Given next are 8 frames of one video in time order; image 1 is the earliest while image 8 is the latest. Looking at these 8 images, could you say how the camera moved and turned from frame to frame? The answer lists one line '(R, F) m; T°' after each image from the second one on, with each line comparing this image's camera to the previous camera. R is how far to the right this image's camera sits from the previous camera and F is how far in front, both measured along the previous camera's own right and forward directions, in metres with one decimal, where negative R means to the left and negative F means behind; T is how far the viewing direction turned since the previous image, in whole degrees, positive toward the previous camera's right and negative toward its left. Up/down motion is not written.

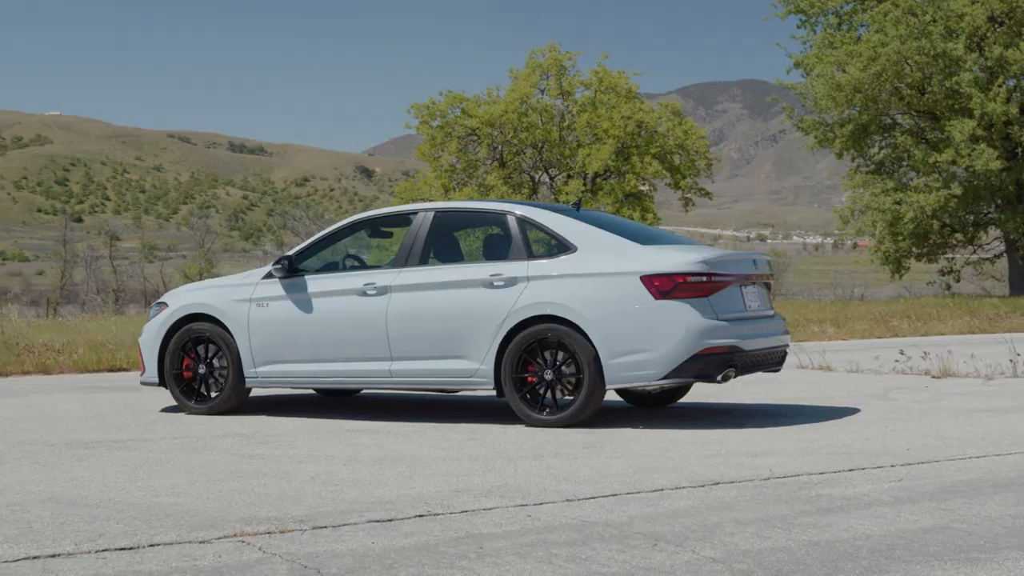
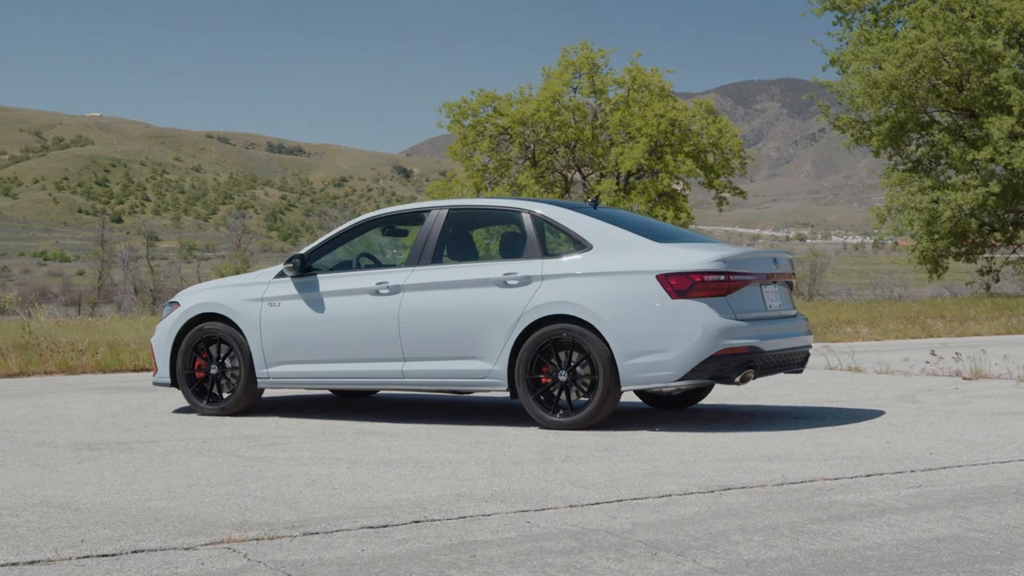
(+0.2, +0.2) m; -2°
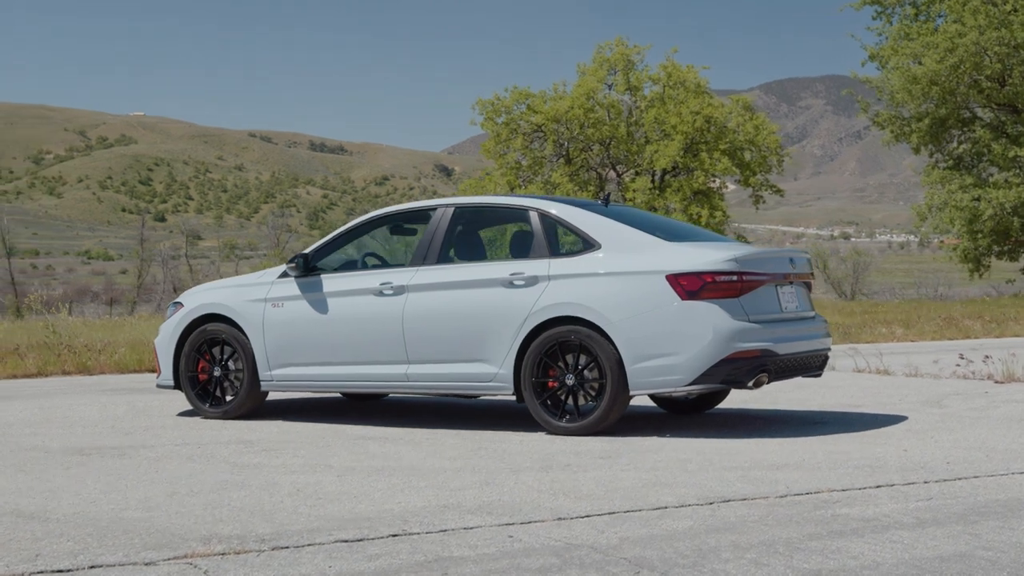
(+0.2, +0.2) m; -2°
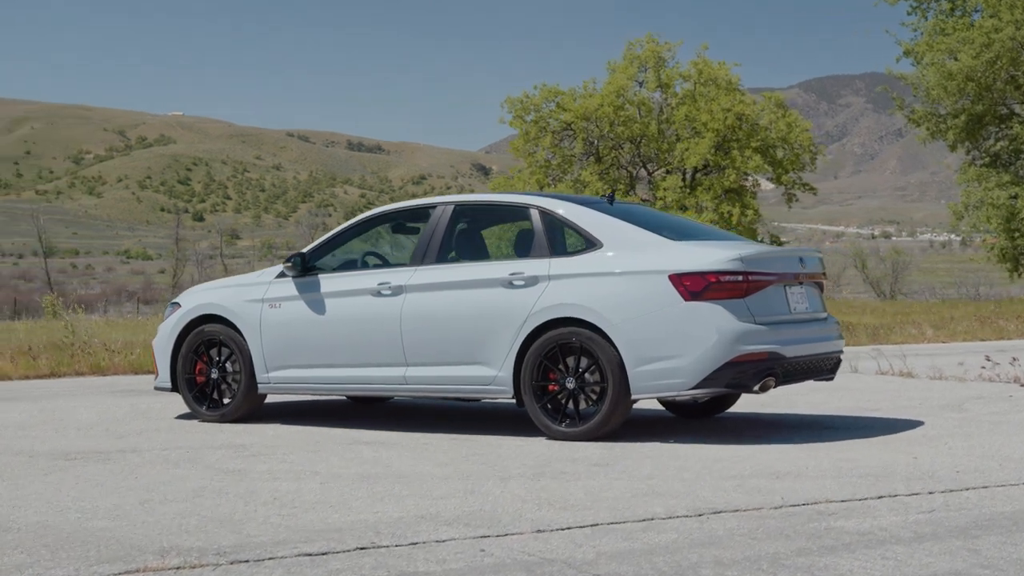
(+0.3, +0.2) m; -2°
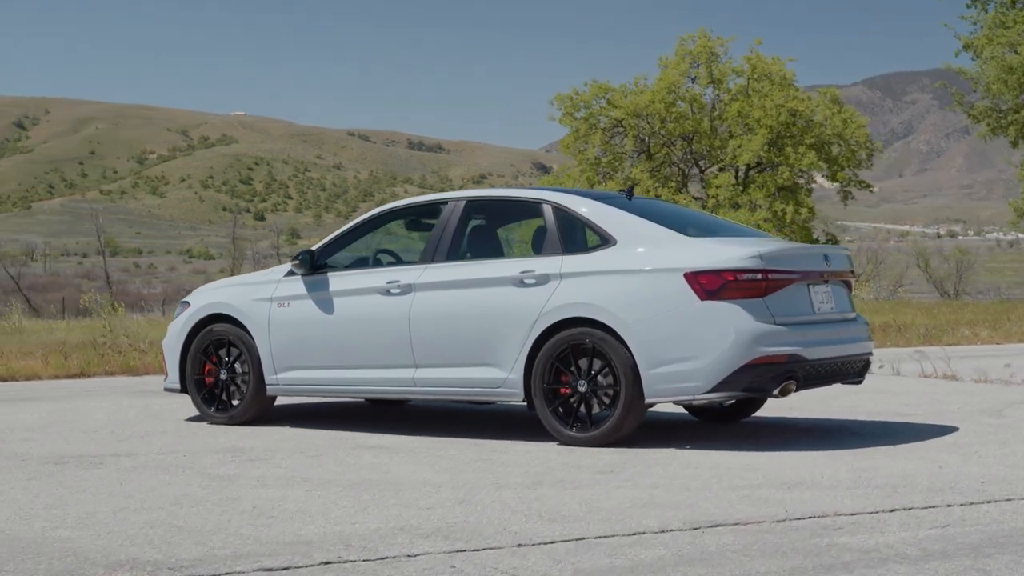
(+0.3, +0.3) m; -3°
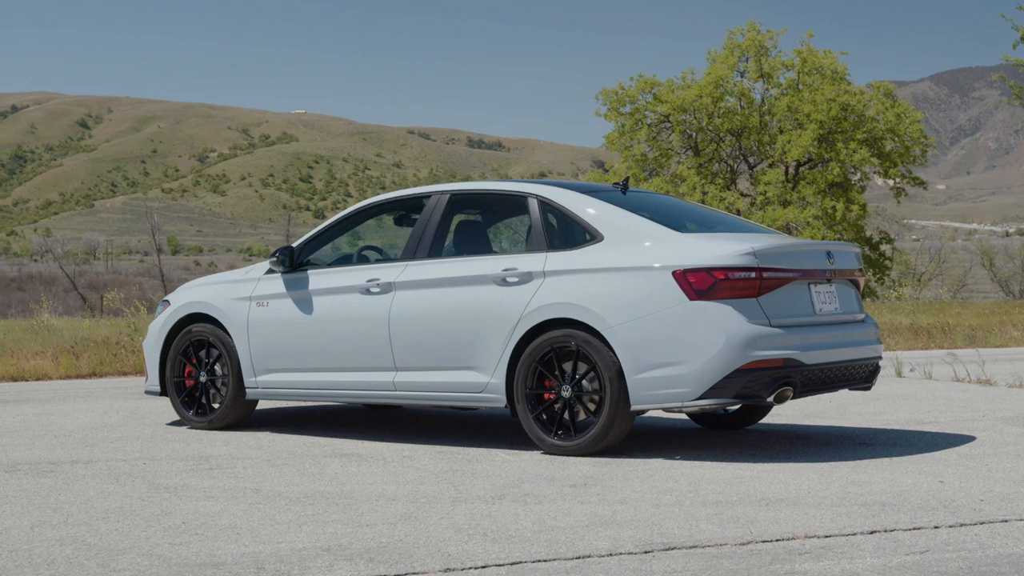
(+0.5, +0.4) m; -3°
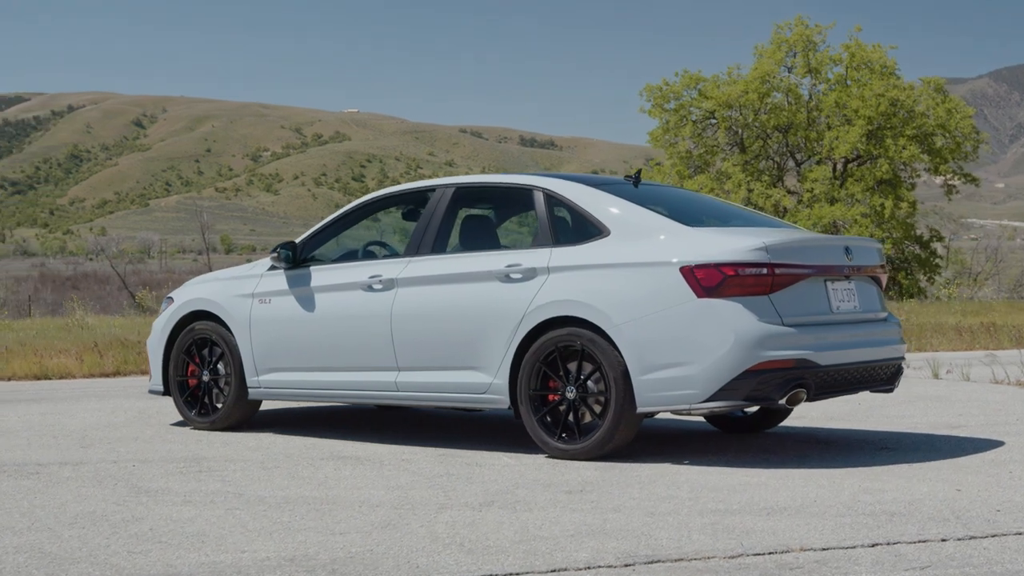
(+0.3, +0.3) m; -2°
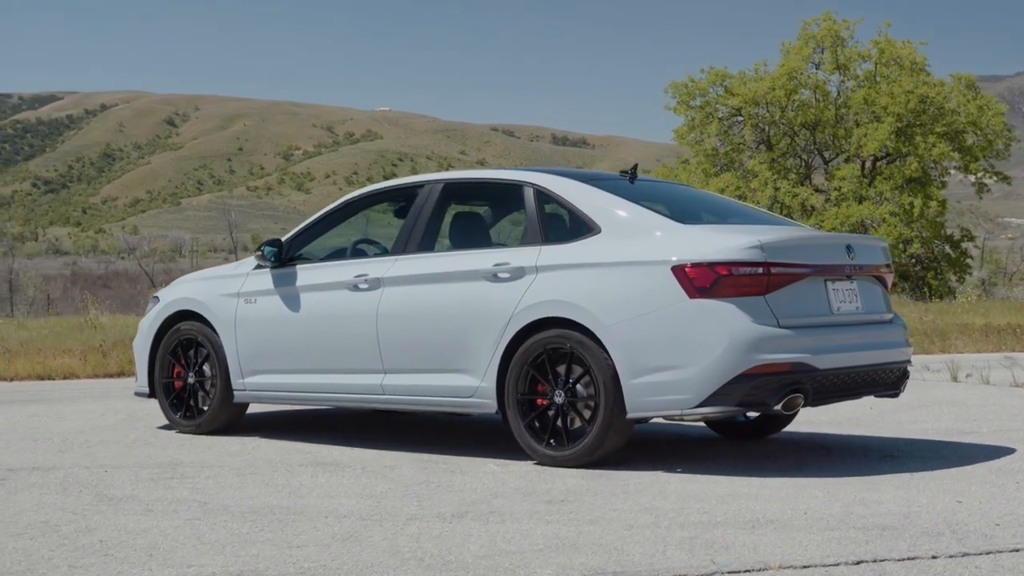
(+0.3, +0.3) m; -1°
